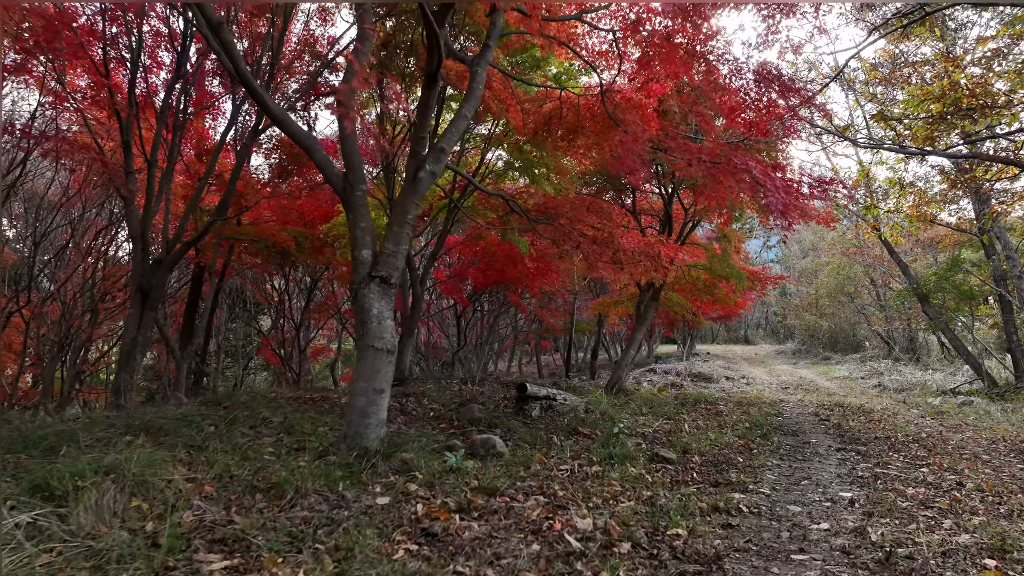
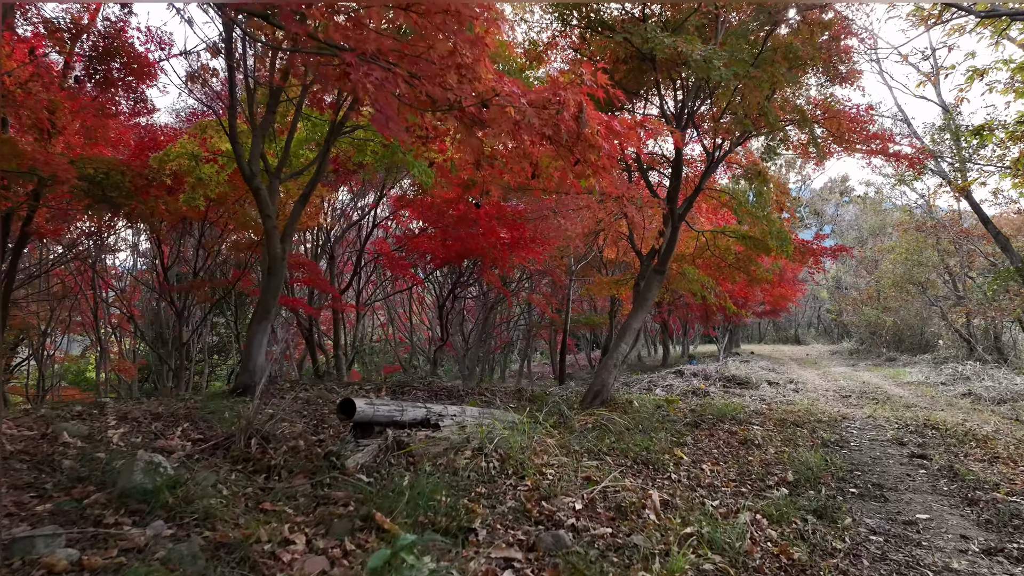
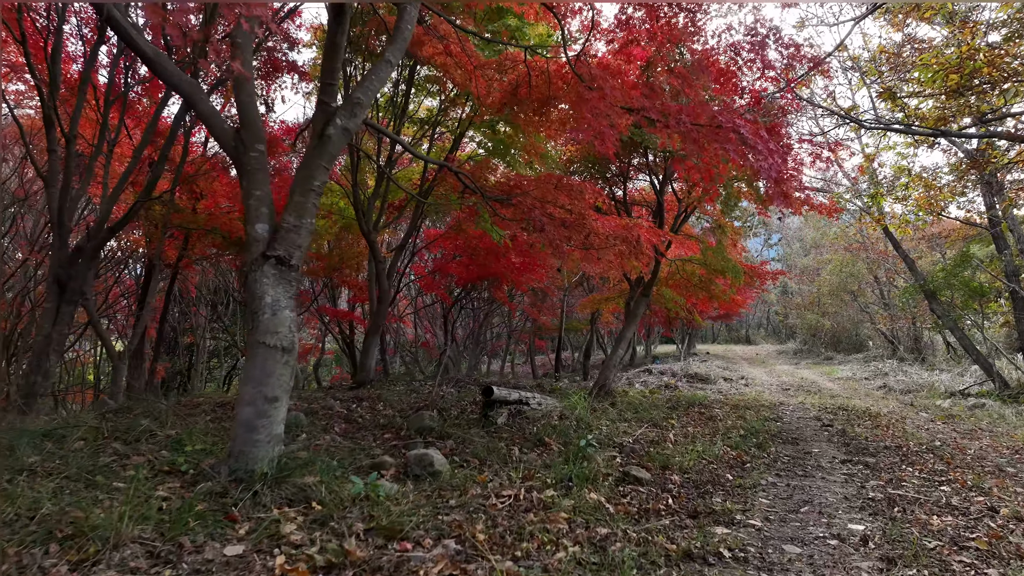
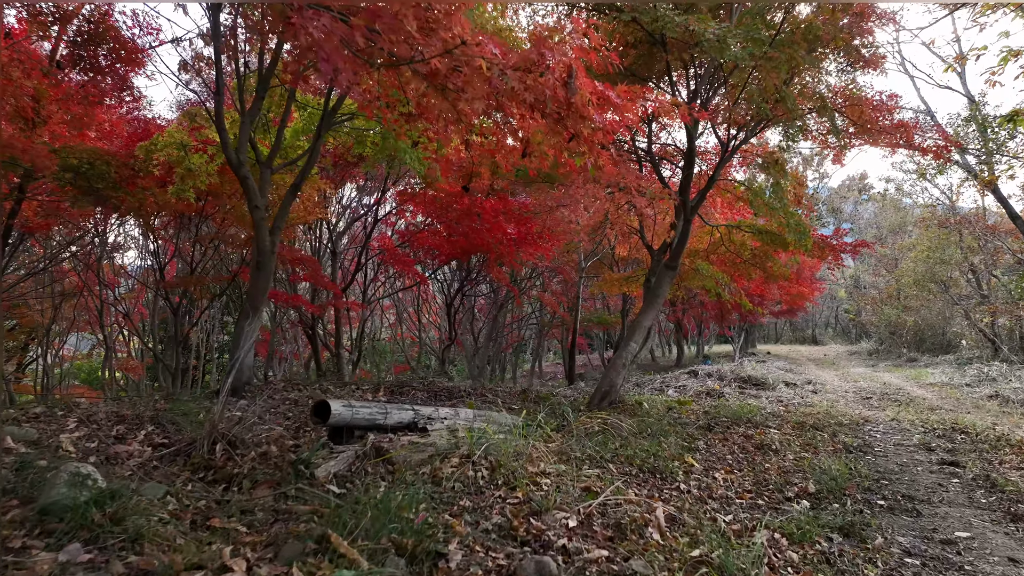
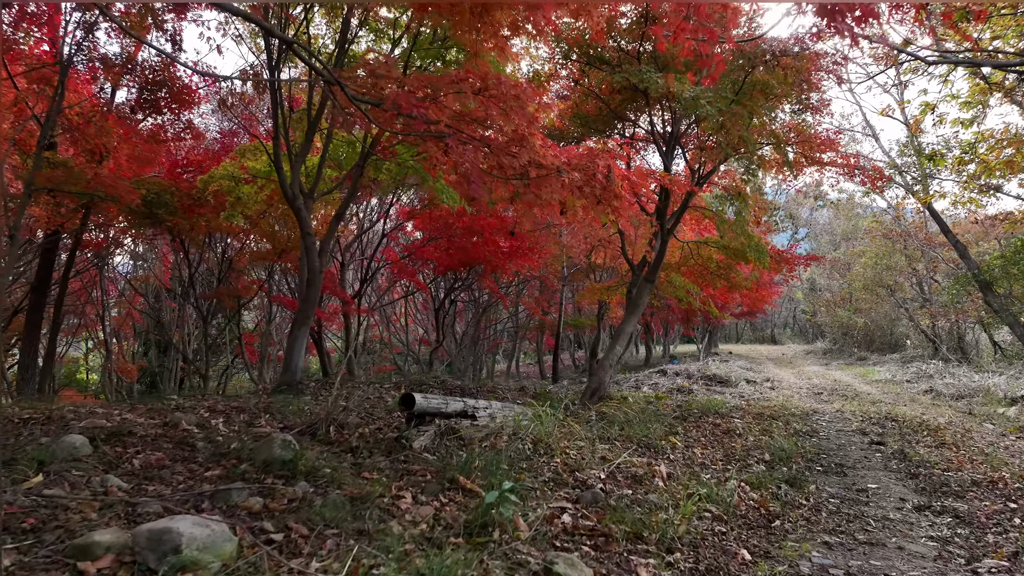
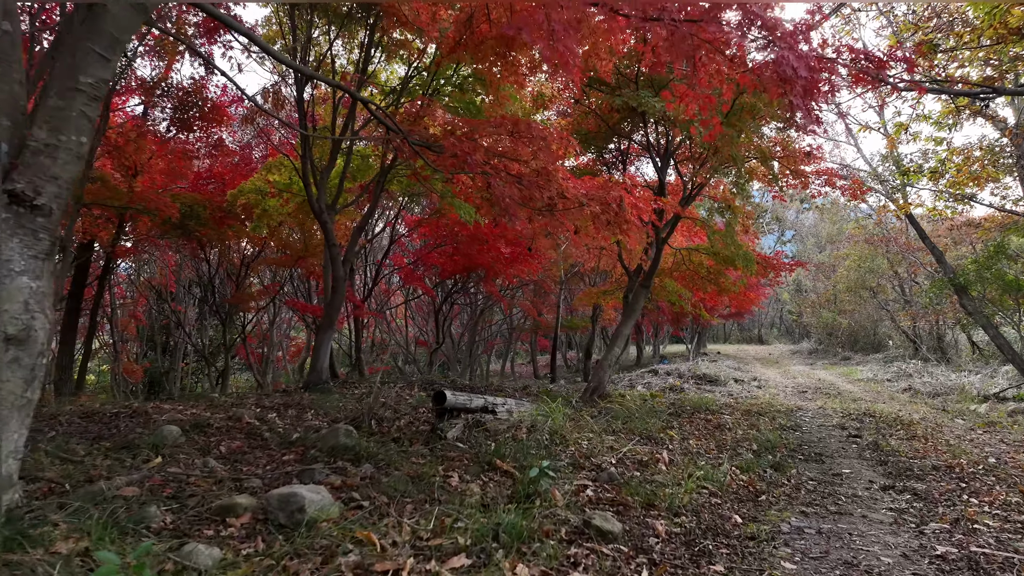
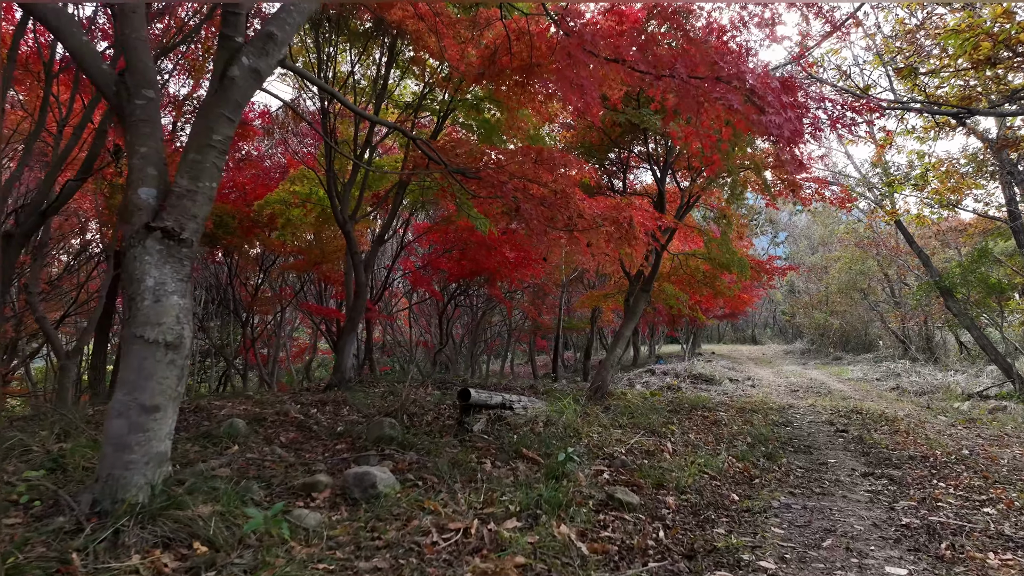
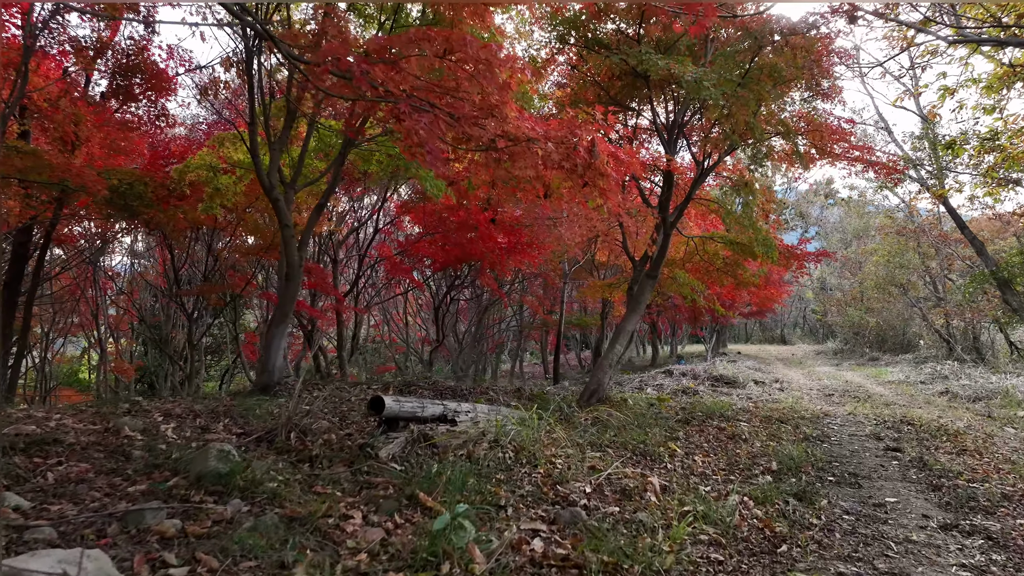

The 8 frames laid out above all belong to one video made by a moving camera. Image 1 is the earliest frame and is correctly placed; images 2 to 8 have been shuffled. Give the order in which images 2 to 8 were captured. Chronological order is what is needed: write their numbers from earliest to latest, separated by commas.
3, 7, 6, 5, 8, 2, 4
